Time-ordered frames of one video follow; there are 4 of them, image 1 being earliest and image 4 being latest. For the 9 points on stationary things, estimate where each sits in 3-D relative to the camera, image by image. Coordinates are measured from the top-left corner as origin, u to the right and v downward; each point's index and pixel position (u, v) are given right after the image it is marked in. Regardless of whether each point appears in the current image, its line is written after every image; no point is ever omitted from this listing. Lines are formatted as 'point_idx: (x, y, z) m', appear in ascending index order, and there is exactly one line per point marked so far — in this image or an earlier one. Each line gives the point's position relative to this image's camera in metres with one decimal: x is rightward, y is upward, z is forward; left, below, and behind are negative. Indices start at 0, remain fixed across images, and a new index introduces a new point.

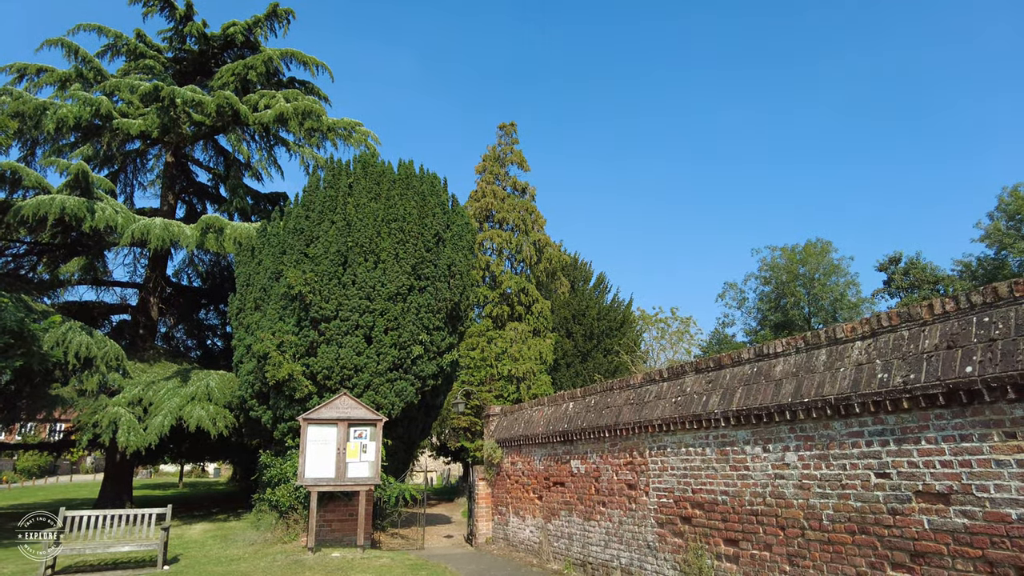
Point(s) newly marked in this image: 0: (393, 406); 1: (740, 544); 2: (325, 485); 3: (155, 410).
0: (-2.6, -2.6, +14.8) m
1: (+2.4, -2.7, +7.0) m
2: (-3.3, -3.5, +11.8) m
3: (-10.0, -3.4, +18.7) m
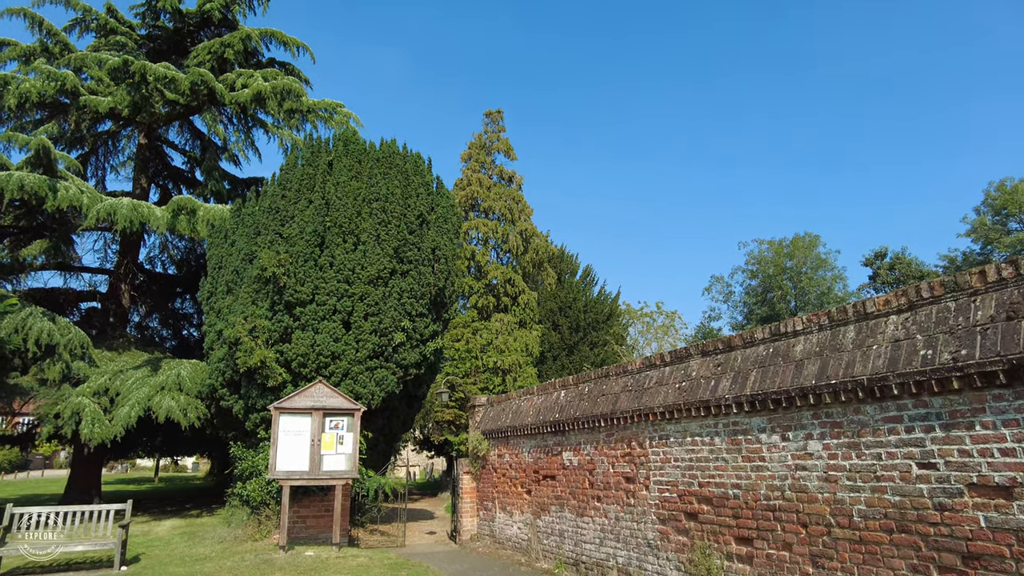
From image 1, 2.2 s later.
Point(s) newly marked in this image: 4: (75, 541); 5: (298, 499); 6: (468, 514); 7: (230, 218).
0: (-2.9, -2.3, +14.0) m
1: (+2.3, -2.4, +6.3) m
2: (-3.5, -3.2, +11.0) m
3: (-10.4, -3.0, +17.7) m
4: (-6.7, -3.9, +10.2) m
5: (-4.0, -4.0, +12.5) m
6: (-0.9, -4.6, +13.4) m
7: (-6.9, +1.7, +16.2) m
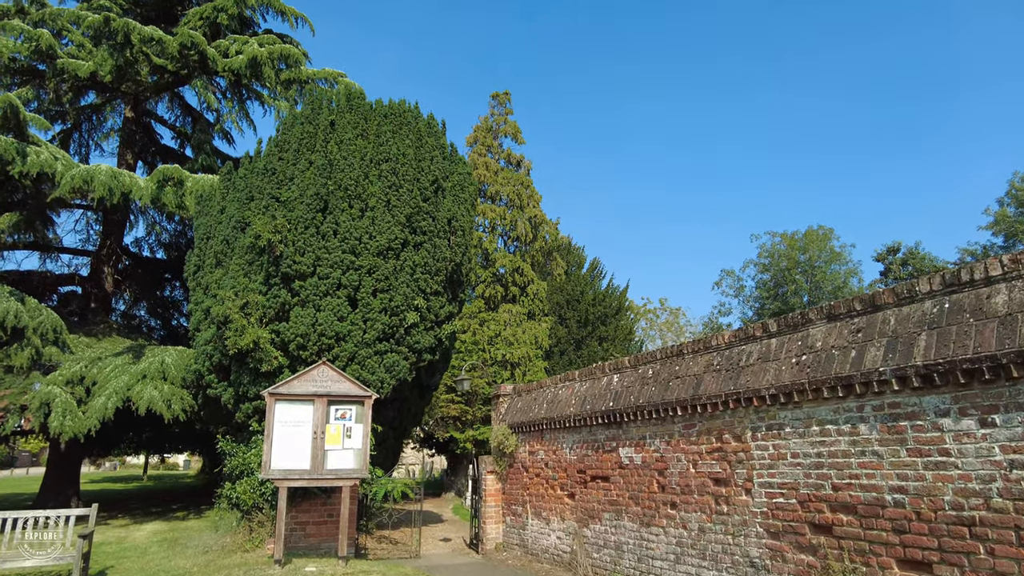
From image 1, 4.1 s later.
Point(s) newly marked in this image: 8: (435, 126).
0: (-2.4, -1.8, +12.2) m
1: (+2.9, -1.9, +4.5) m
2: (-3.0, -2.6, +9.2) m
3: (-9.9, -2.4, +15.9) m
4: (-6.1, -3.3, +8.4) m
5: (-3.5, -3.4, +10.7) m
6: (-0.3, -4.1, +11.6) m
7: (-6.4, +2.3, +14.4) m
8: (-1.7, +3.5, +14.6) m
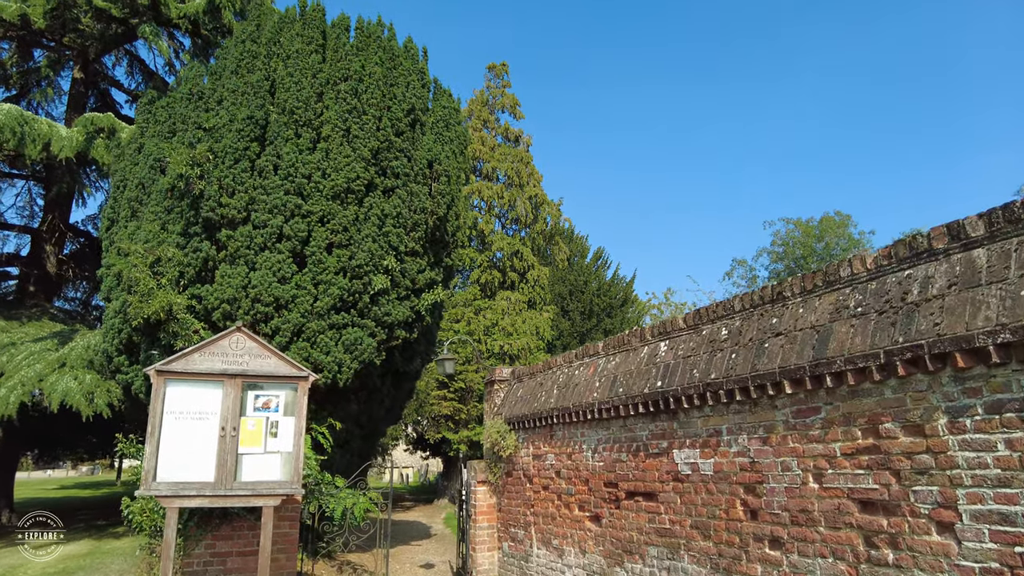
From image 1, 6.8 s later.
0: (-2.4, -1.1, +9.3) m
1: (+2.9, -1.2, +1.7) m
2: (-3.0, -2.0, +6.3) m
3: (-9.9, -1.8, +13.0) m
4: (-6.2, -2.7, +5.5) m
5: (-3.5, -2.8, +7.8) m
6: (-0.3, -3.4, +8.7) m
7: (-6.4, +2.9, +11.5) m
8: (-1.7, +4.2, +11.7) m
